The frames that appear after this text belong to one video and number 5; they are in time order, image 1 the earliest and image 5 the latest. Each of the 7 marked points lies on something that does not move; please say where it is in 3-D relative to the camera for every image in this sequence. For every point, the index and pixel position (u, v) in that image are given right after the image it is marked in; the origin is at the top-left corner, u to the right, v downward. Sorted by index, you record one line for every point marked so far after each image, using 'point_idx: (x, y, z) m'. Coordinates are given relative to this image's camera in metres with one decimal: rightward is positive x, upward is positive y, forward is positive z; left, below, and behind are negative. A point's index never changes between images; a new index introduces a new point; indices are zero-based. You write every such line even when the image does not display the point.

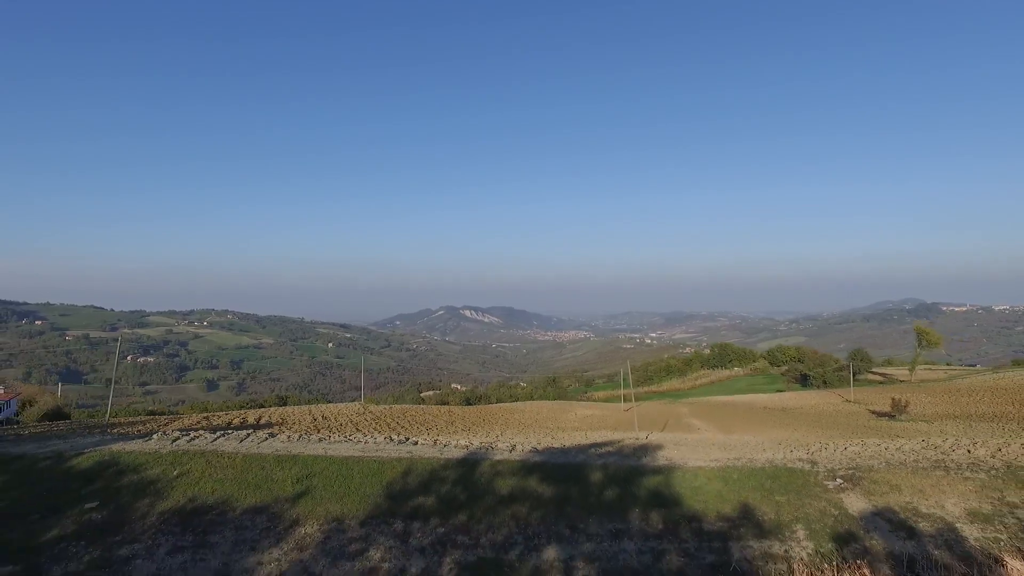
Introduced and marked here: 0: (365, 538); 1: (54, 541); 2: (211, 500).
0: (-3.0, -5.2, +11.8) m
1: (-9.1, -5.1, +11.3) m
2: (-6.8, -4.8, +12.8) m
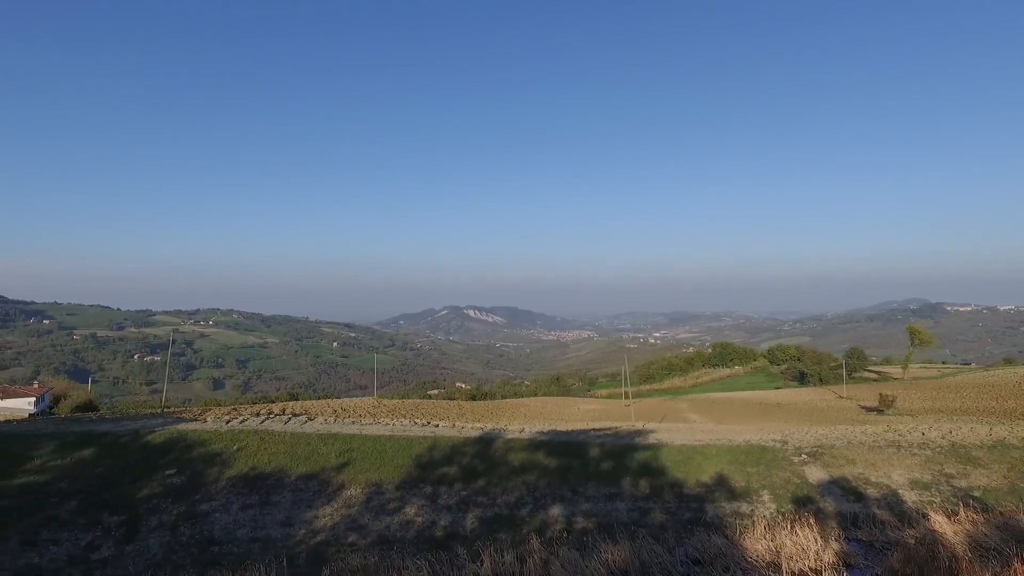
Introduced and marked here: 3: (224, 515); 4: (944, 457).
0: (-2.8, -5.3, +14.2) m
1: (-8.9, -5.1, +13.7) m
2: (-6.5, -4.9, +15.2) m
3: (-6.8, -5.4, +13.4) m
4: (+12.5, -4.9, +16.3) m
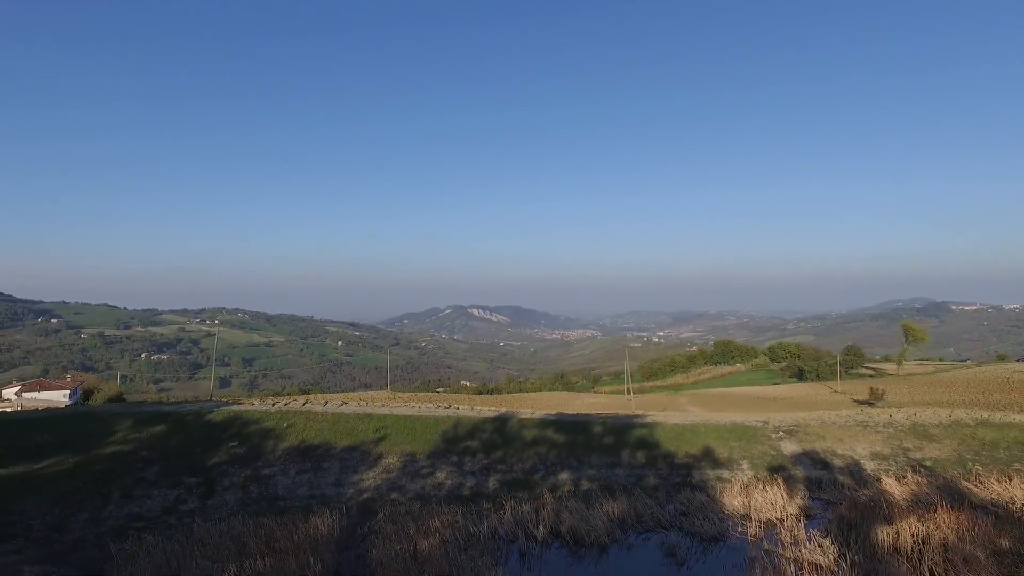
0: (-2.3, -5.2, +16.6) m
1: (-8.4, -5.1, +16.2) m
2: (-6.1, -4.8, +17.6) m
3: (-6.4, -5.3, +15.8) m
4: (+12.9, -4.8, +18.6) m
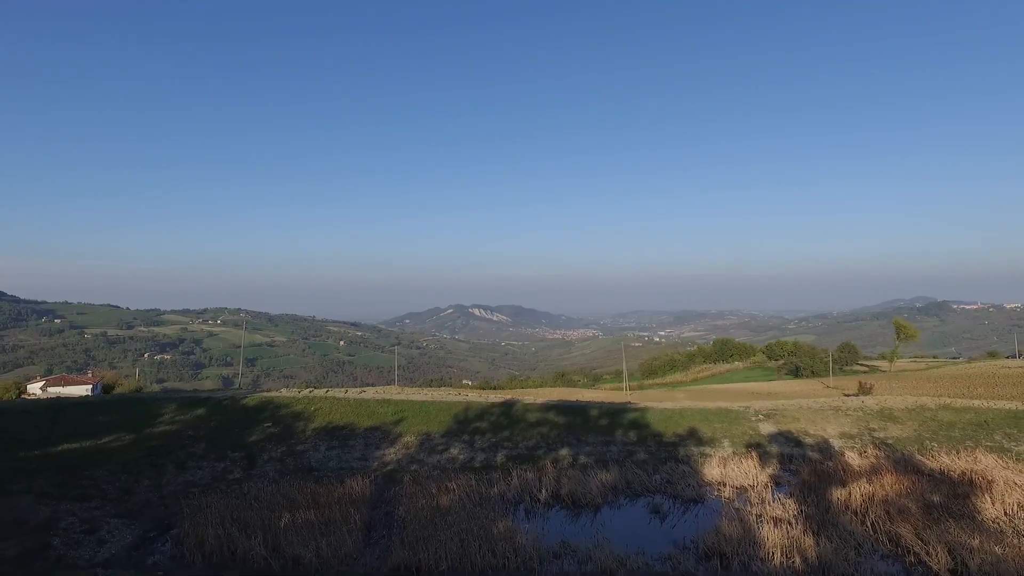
0: (-2.2, -5.1, +18.6) m
1: (-8.2, -5.0, +18.2) m
2: (-5.9, -4.7, +19.7) m
3: (-6.2, -5.2, +17.8) m
4: (+13.1, -4.7, +20.6) m
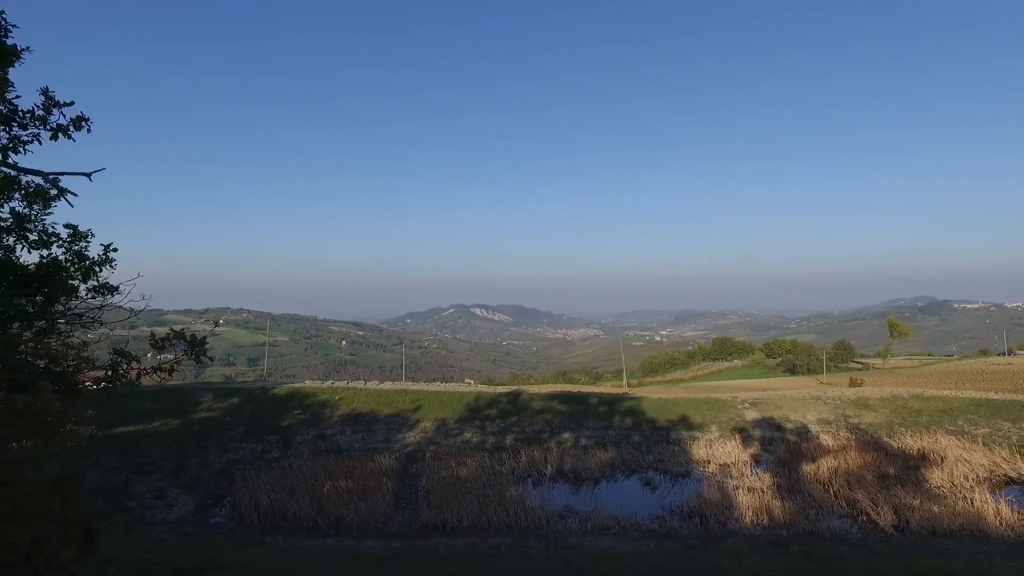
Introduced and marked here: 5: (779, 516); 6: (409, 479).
0: (-1.9, -5.1, +20.5) m
1: (-8.0, -5.0, +20.1) m
2: (-5.7, -4.7, +21.6) m
3: (-5.9, -5.2, +19.8) m
4: (+13.4, -4.6, +22.5) m
5: (+6.2, -5.3, +13.0) m
6: (-2.9, -5.4, +15.9) m
